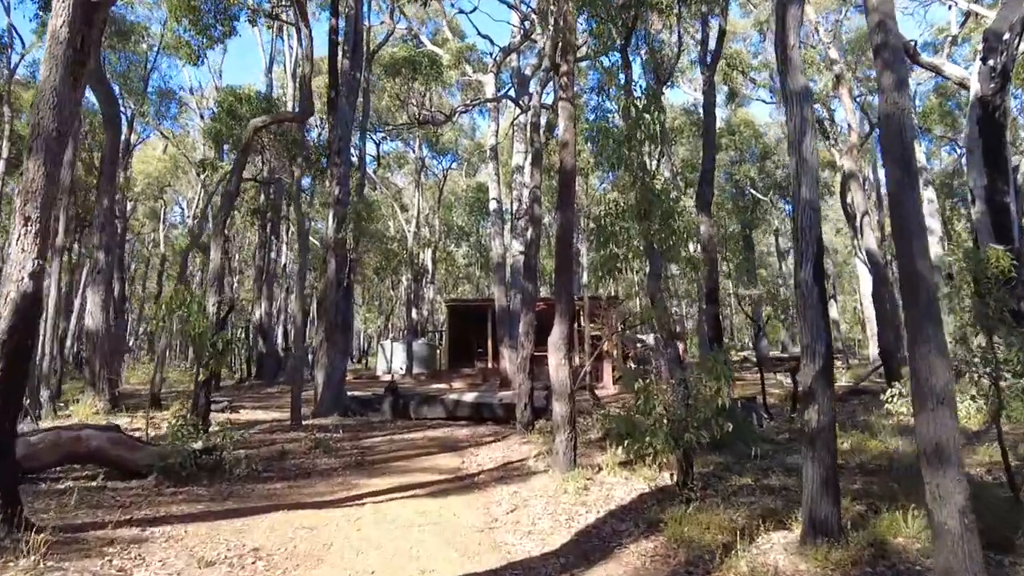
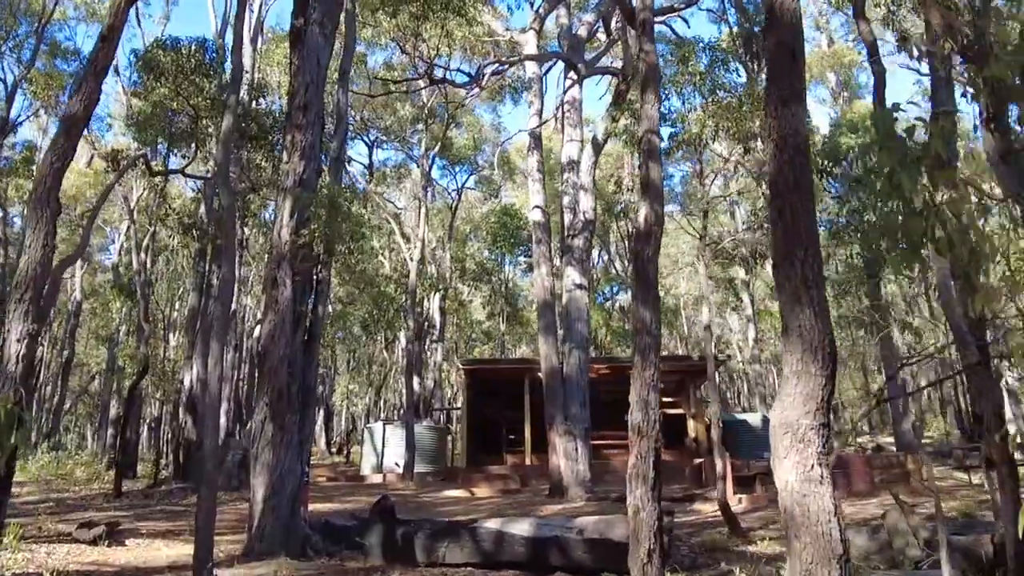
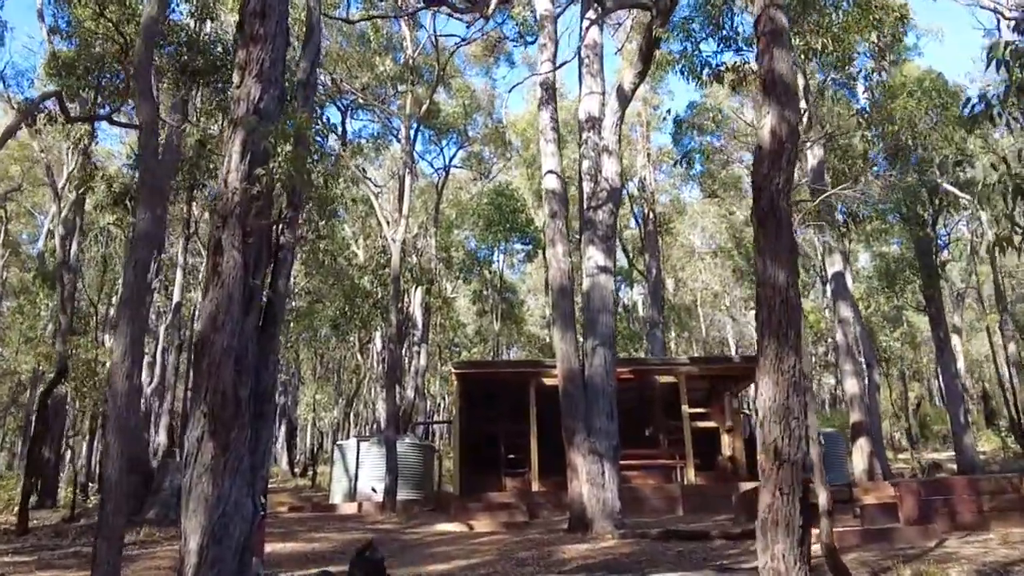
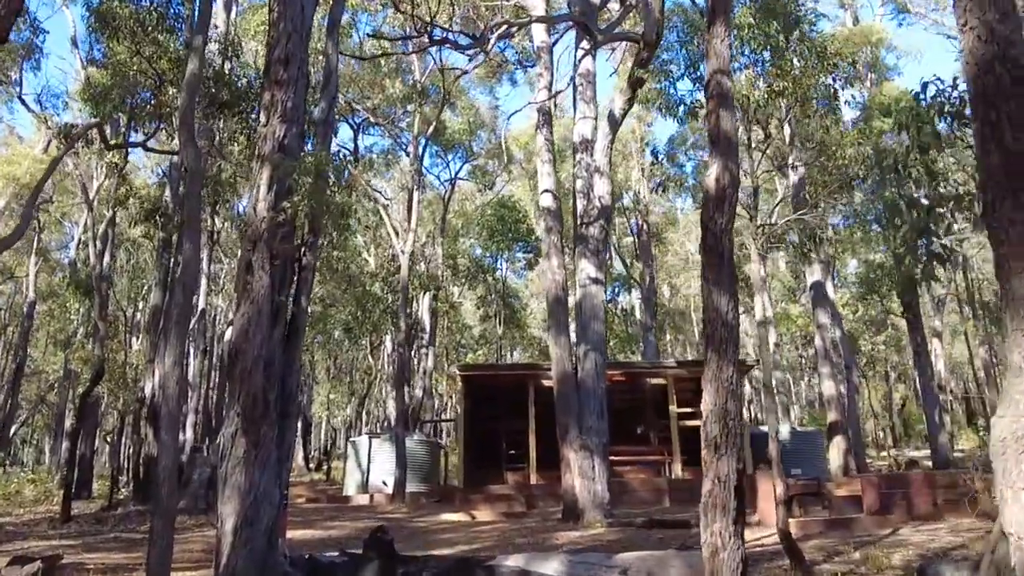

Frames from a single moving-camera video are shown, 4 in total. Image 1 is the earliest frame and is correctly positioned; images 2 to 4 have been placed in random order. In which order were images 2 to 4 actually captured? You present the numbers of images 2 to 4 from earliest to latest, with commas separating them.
2, 4, 3
